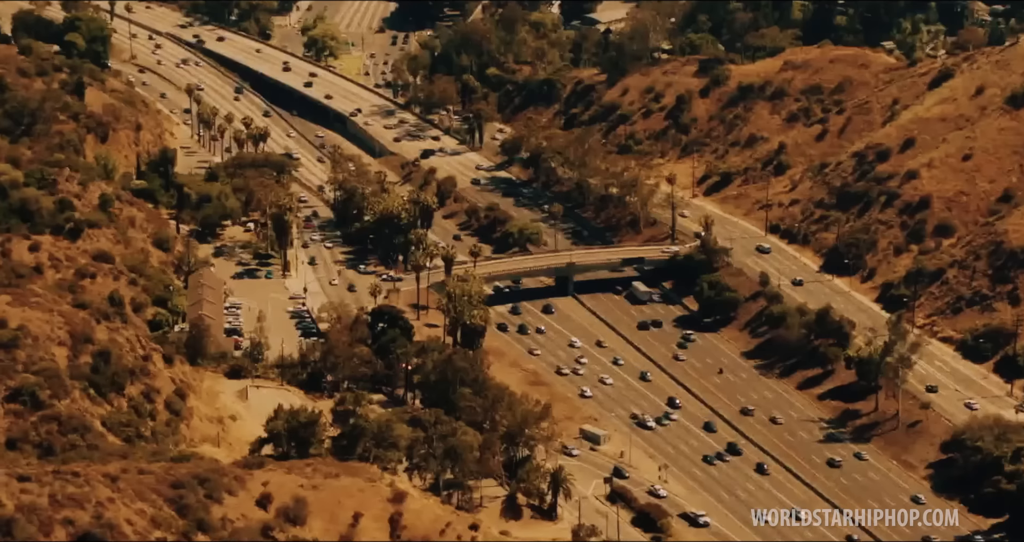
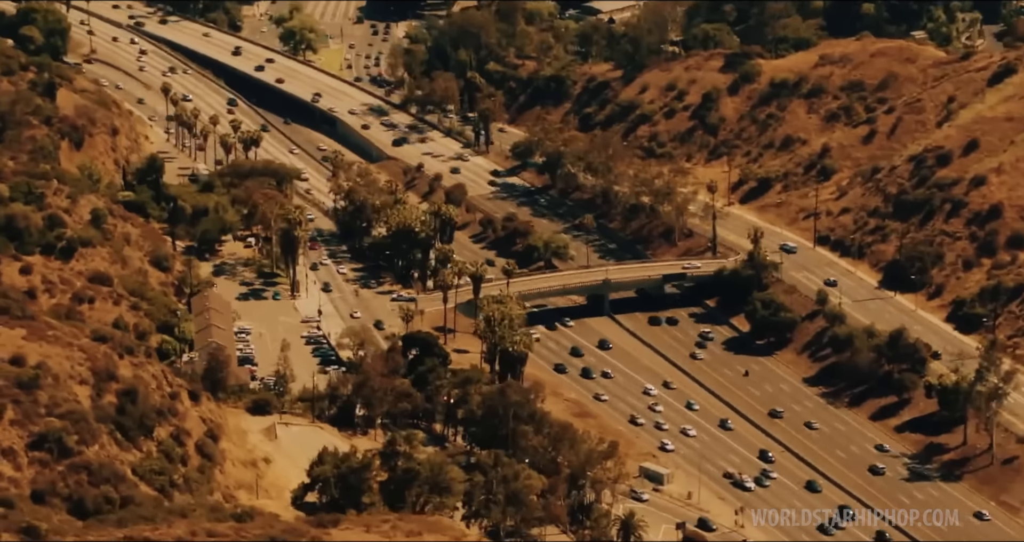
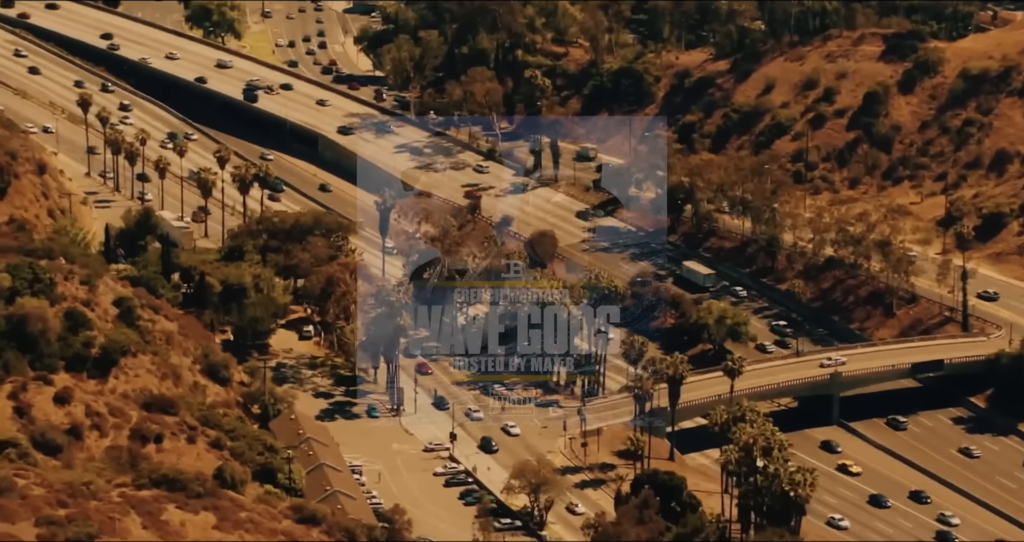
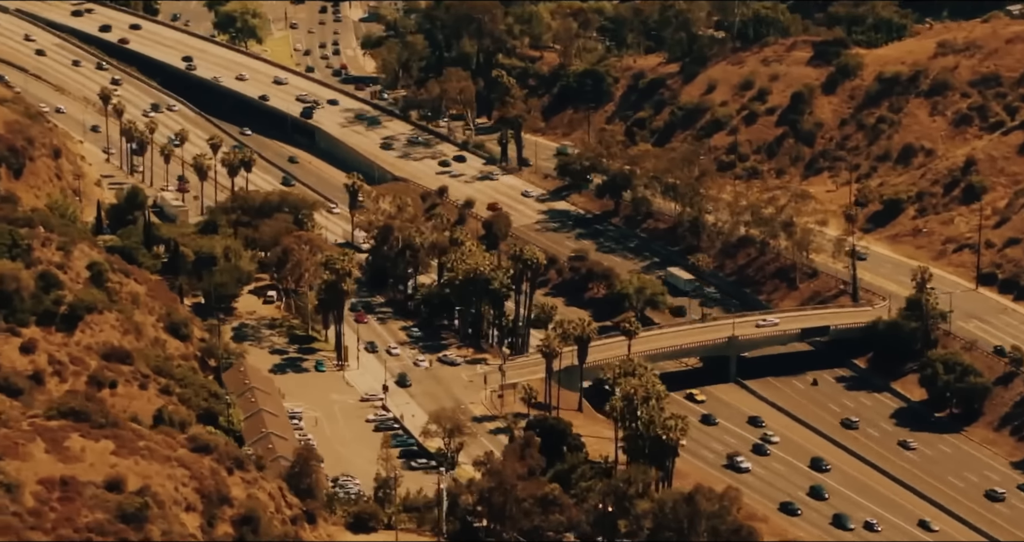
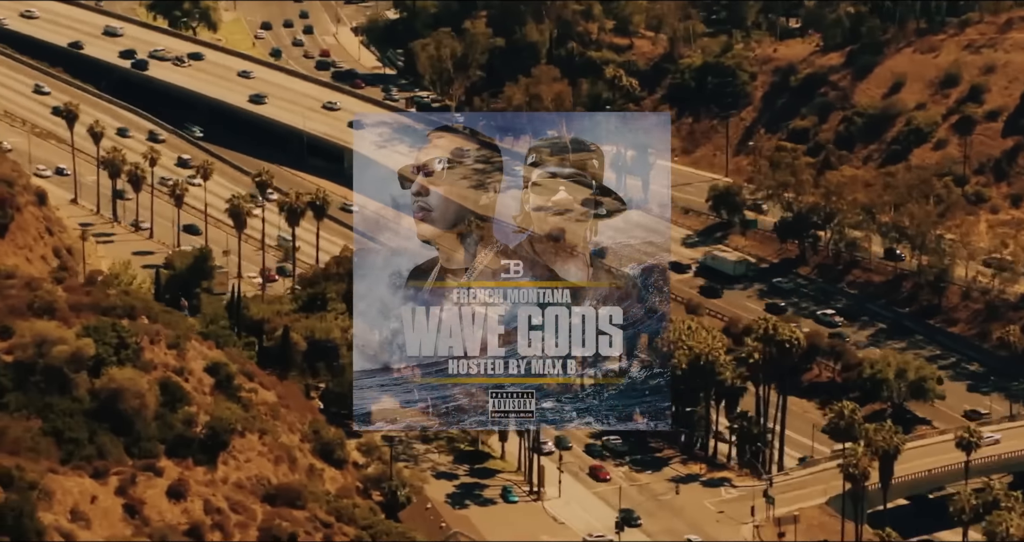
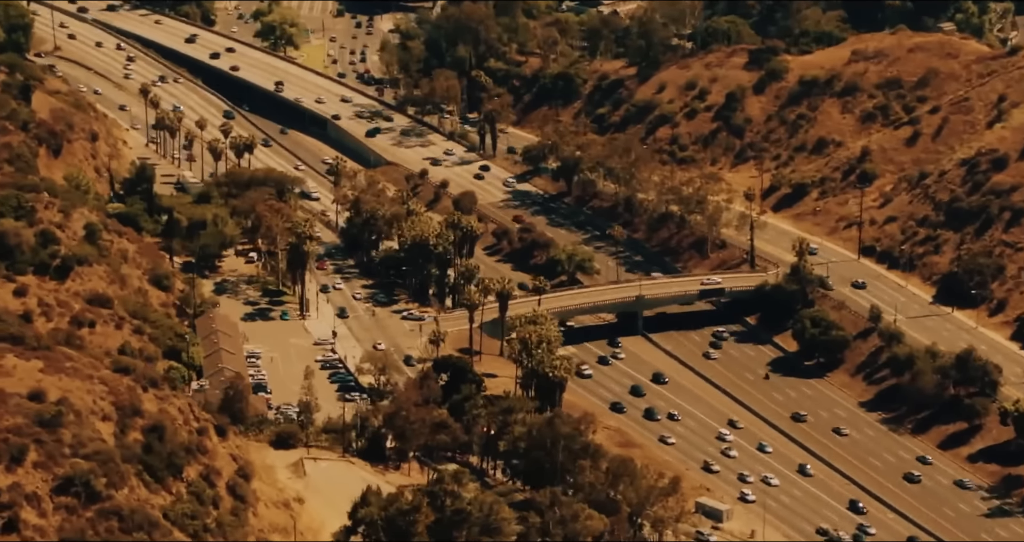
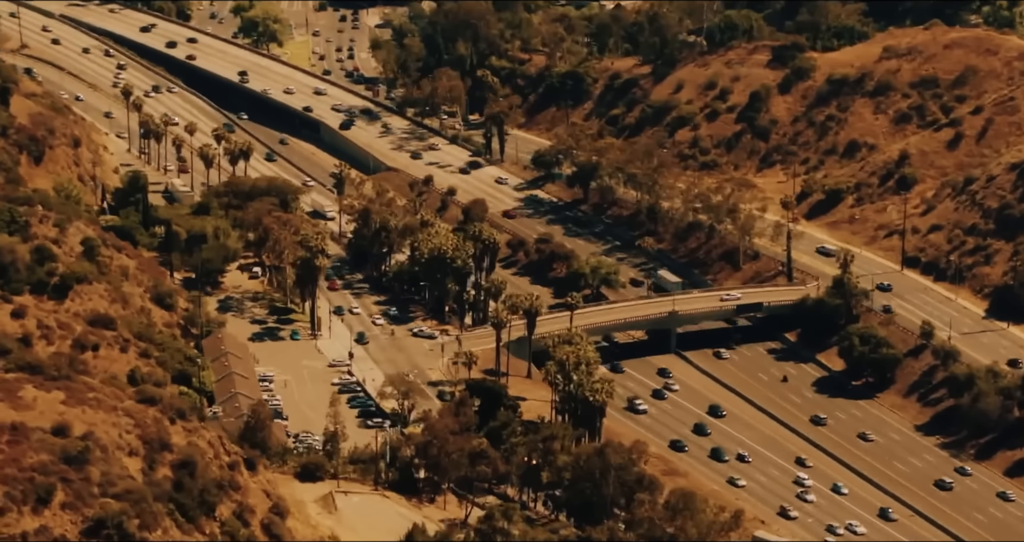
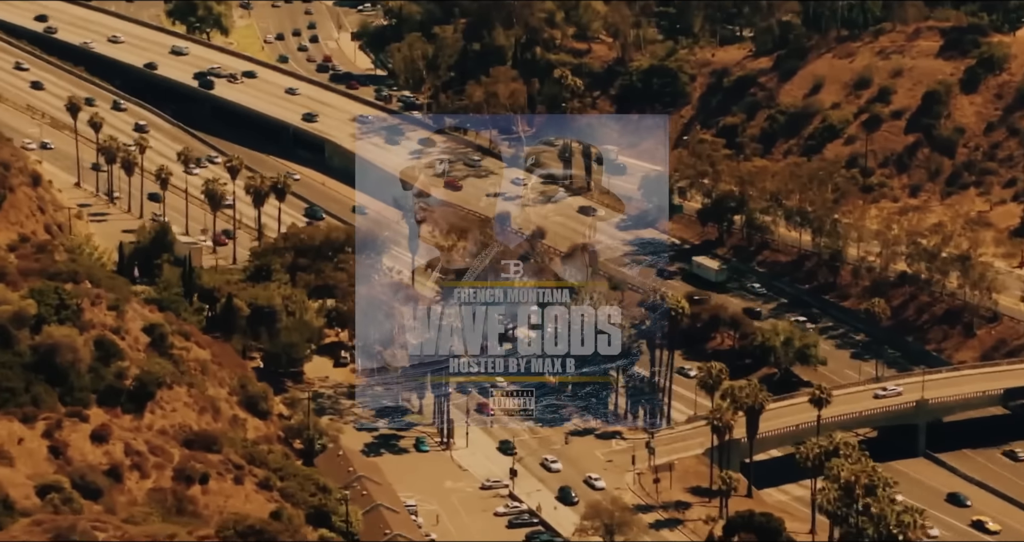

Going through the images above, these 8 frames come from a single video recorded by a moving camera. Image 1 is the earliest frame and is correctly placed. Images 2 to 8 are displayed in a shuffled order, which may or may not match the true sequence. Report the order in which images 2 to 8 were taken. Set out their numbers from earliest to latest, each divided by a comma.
2, 6, 7, 4, 3, 8, 5
